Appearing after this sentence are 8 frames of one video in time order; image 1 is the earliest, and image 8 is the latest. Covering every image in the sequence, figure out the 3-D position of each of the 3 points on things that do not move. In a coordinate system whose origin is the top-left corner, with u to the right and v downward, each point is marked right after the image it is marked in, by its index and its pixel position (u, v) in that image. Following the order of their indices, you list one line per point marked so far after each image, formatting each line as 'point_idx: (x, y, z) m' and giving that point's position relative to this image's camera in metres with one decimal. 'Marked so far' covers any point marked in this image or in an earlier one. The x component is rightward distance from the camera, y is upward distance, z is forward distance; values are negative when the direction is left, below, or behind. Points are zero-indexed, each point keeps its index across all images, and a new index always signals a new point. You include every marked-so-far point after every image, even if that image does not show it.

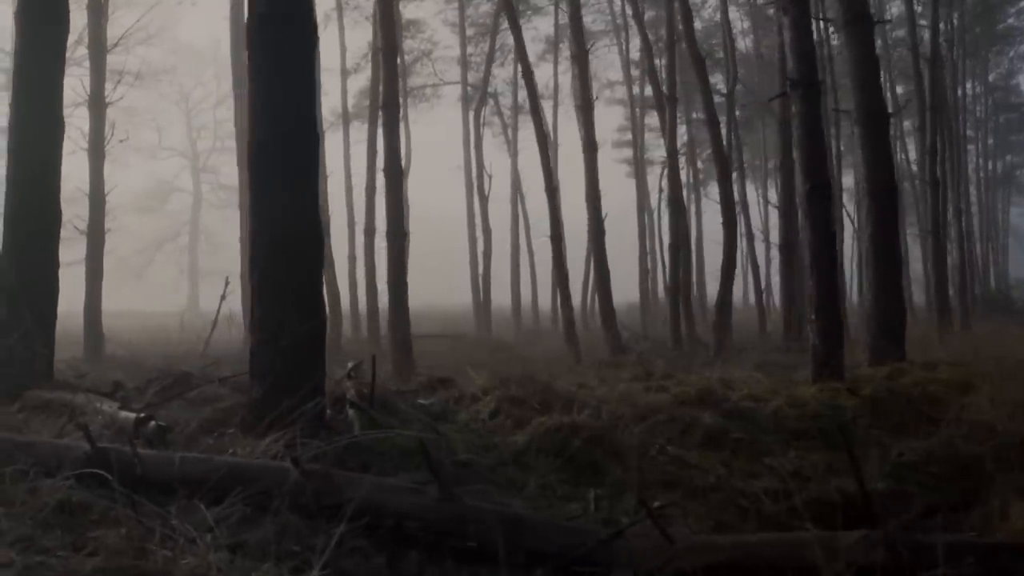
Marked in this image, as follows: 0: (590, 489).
0: (+0.5, -1.4, +6.3) m
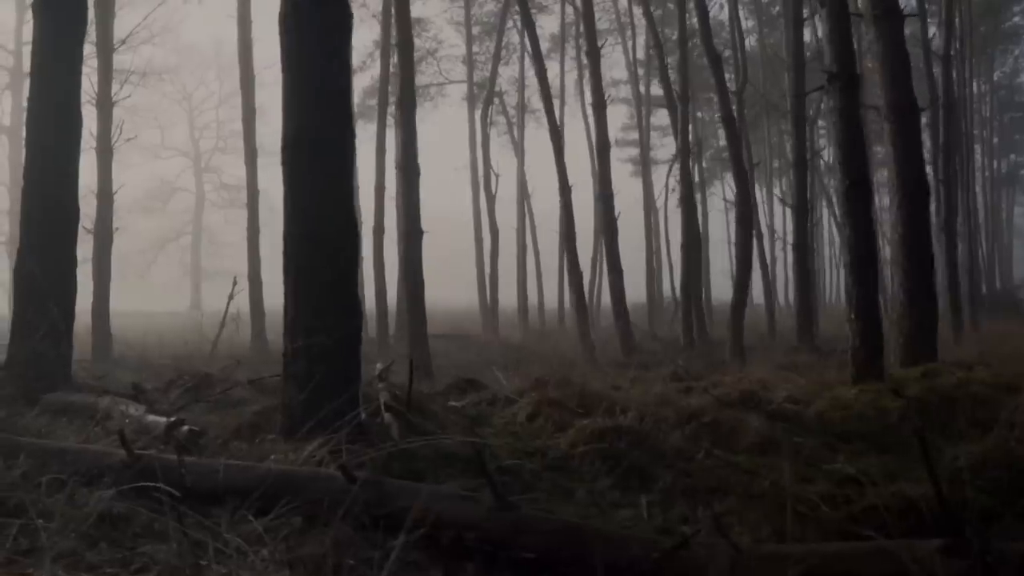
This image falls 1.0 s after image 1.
0: (+0.9, -1.4, +6.0) m
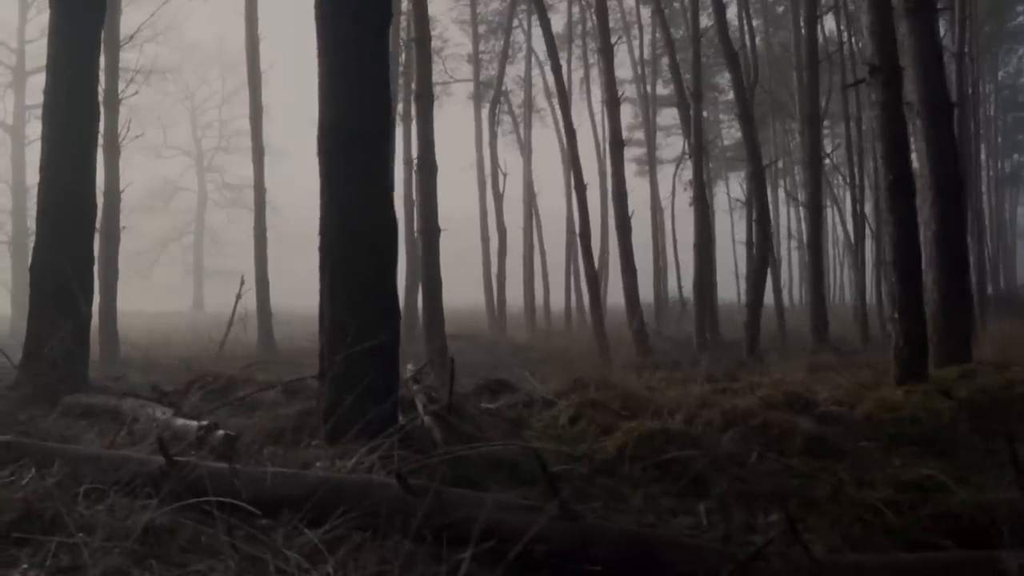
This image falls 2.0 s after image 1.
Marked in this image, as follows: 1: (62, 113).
0: (+1.2, -1.4, +5.7) m
1: (-4.5, +1.7, +8.8) m
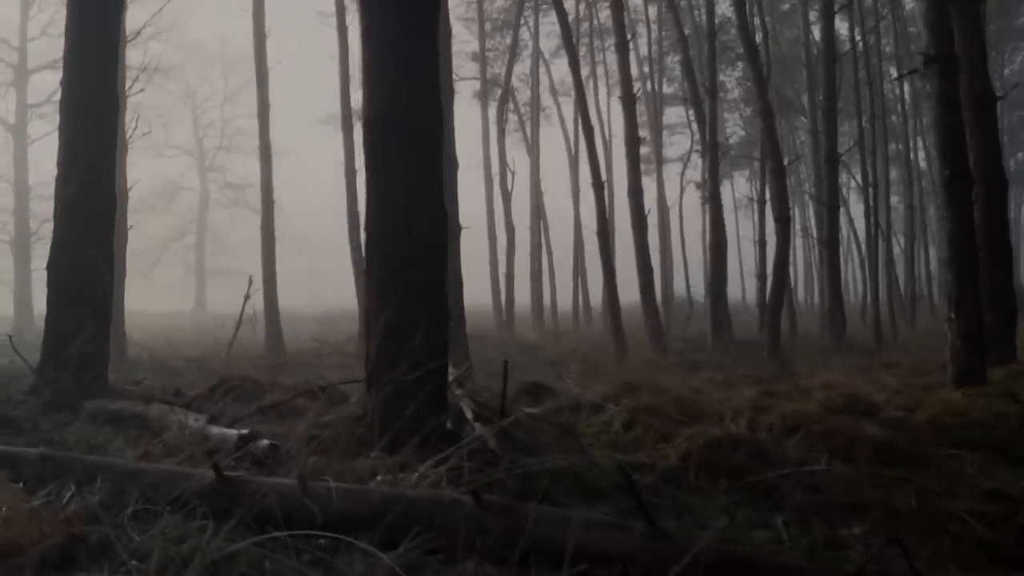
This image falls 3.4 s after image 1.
0: (+1.6, -1.4, +5.3) m
1: (-4.2, +1.7, +8.4) m
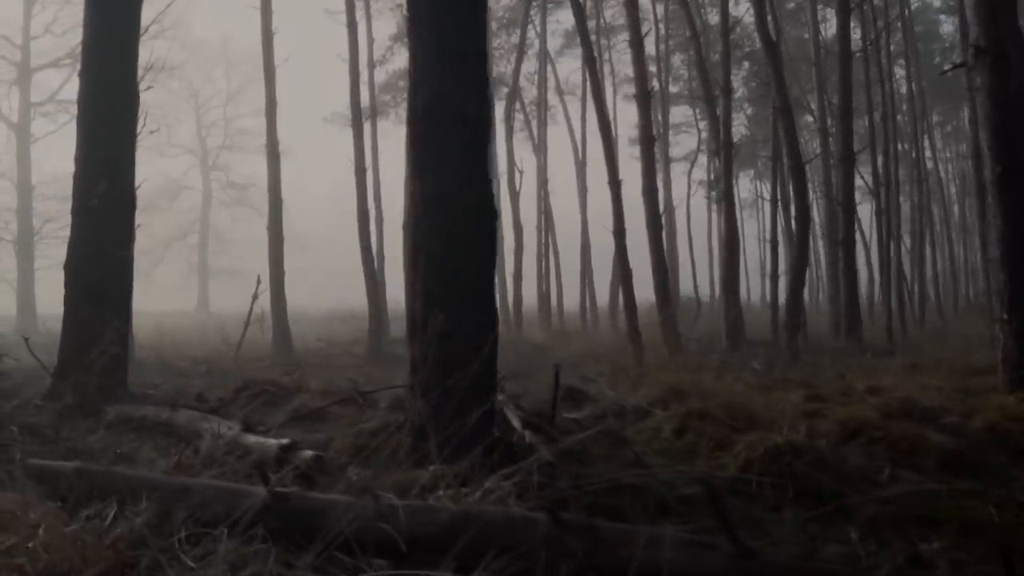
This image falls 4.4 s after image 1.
0: (+1.9, -1.4, +5.0) m
1: (-3.8, +1.7, +8.1) m
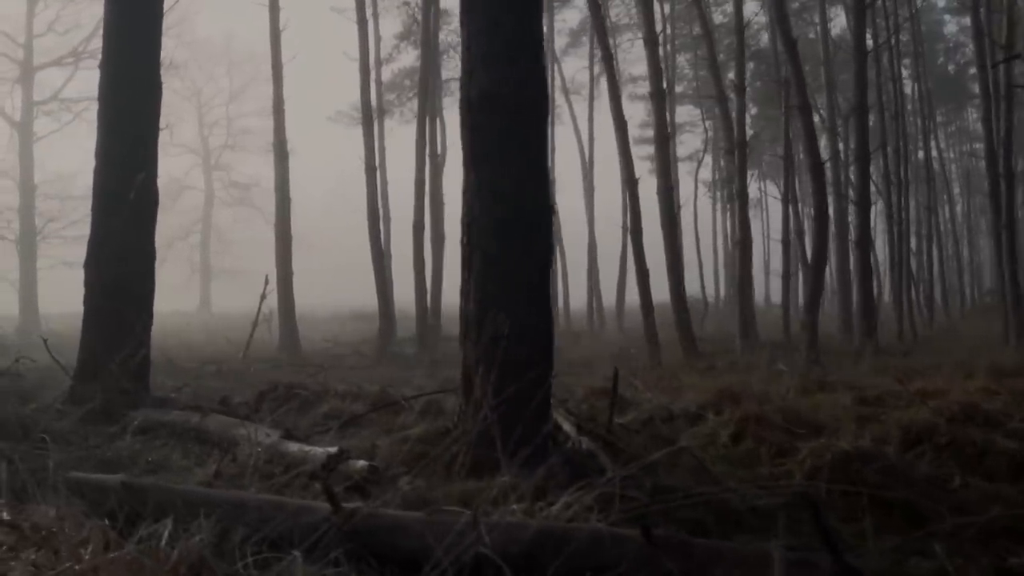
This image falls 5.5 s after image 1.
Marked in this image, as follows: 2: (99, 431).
0: (+2.2, -1.4, +4.7) m
1: (-3.5, +1.7, +7.8) m
2: (-2.8, -1.0, +6.1) m
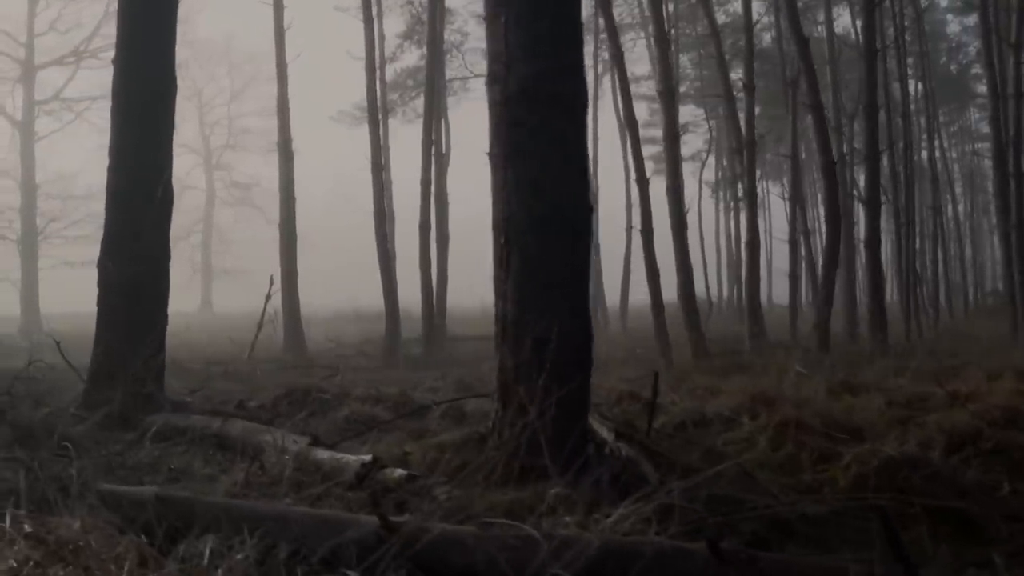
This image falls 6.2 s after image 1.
0: (+2.4, -1.4, +4.5) m
1: (-3.3, +1.7, +7.6) m
2: (-2.6, -1.0, +5.9) m
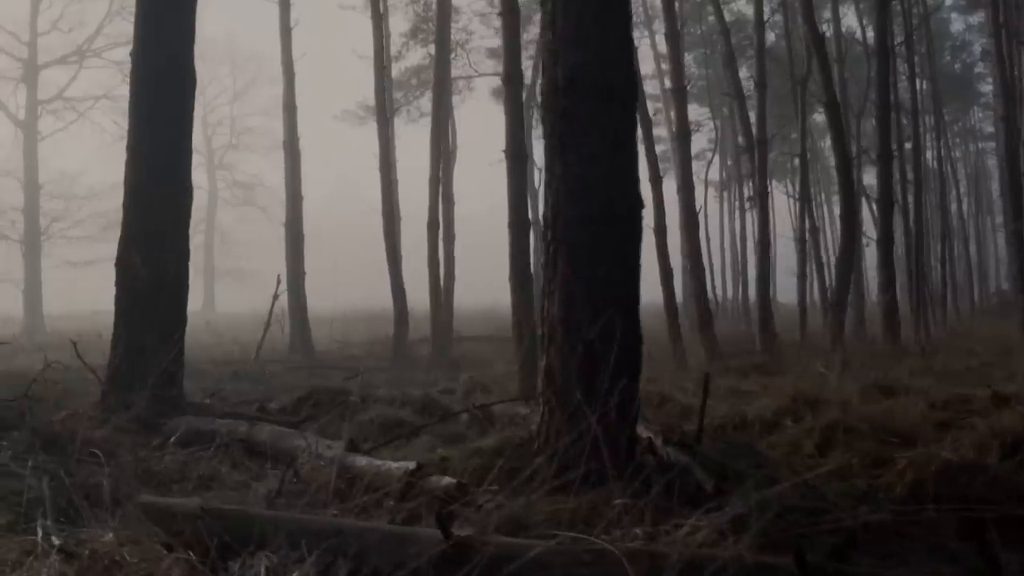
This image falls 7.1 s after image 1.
0: (+2.7, -1.4, +4.3) m
1: (-3.1, +1.7, +7.4) m
2: (-2.4, -1.0, +5.7) m
